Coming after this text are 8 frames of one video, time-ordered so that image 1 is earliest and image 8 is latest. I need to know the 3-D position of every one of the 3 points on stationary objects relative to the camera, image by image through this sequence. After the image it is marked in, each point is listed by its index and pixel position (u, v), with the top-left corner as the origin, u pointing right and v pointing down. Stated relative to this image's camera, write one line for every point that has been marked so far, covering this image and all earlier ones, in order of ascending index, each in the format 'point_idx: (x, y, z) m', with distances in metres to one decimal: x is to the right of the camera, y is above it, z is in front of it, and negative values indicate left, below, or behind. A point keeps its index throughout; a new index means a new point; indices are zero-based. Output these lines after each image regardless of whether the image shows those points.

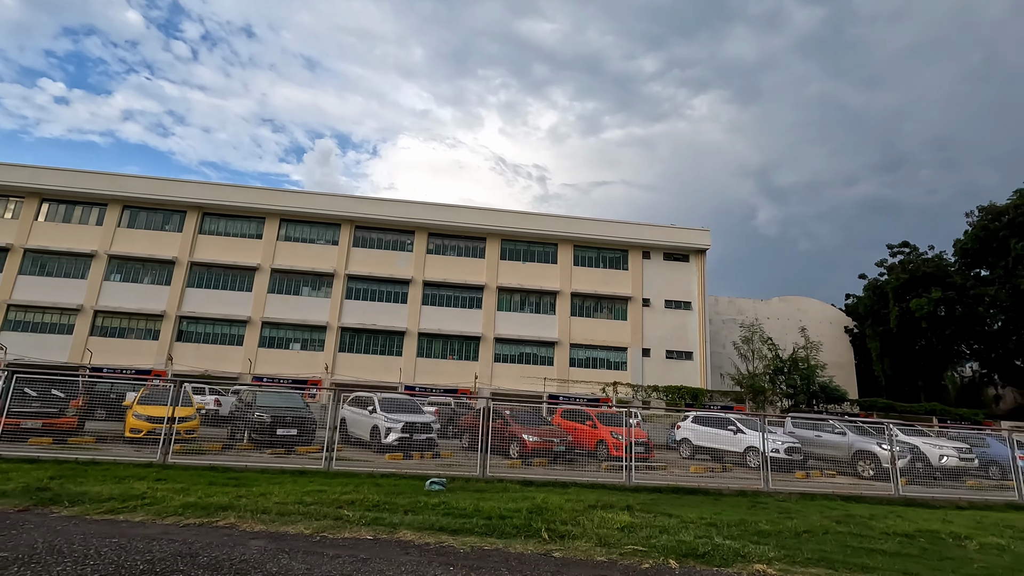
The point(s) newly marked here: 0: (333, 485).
0: (-2.4, -2.7, +7.2) m
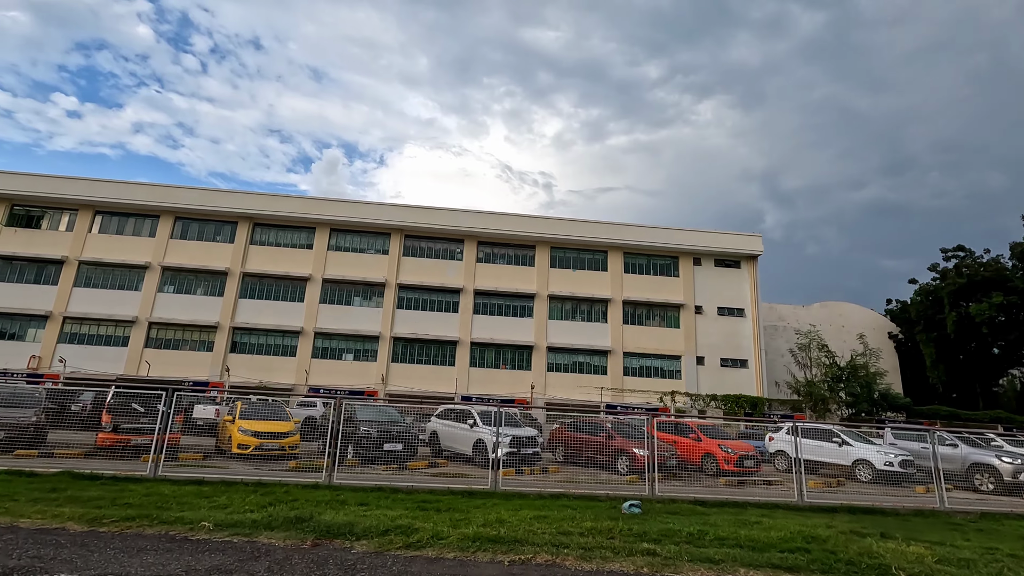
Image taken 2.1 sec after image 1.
0: (+0.3, -2.9, +6.9) m
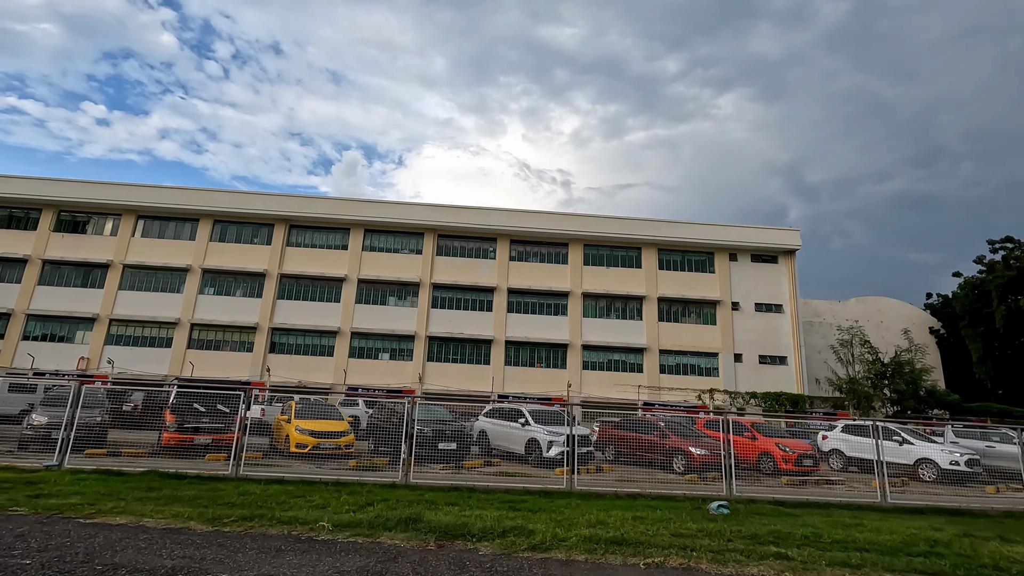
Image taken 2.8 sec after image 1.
0: (+1.4, -2.8, +6.8) m
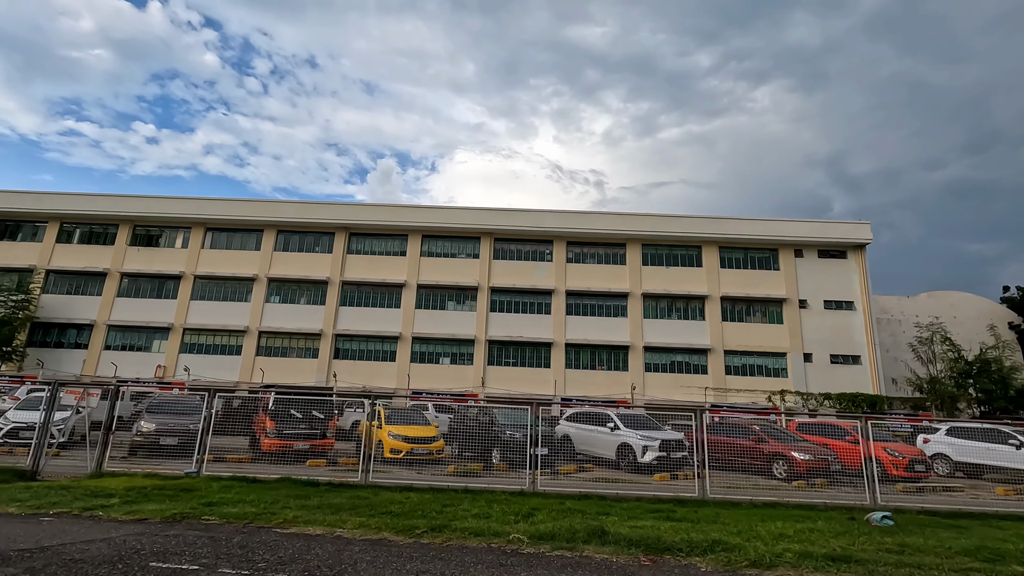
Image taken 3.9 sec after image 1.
0: (+3.3, -2.8, +6.5) m
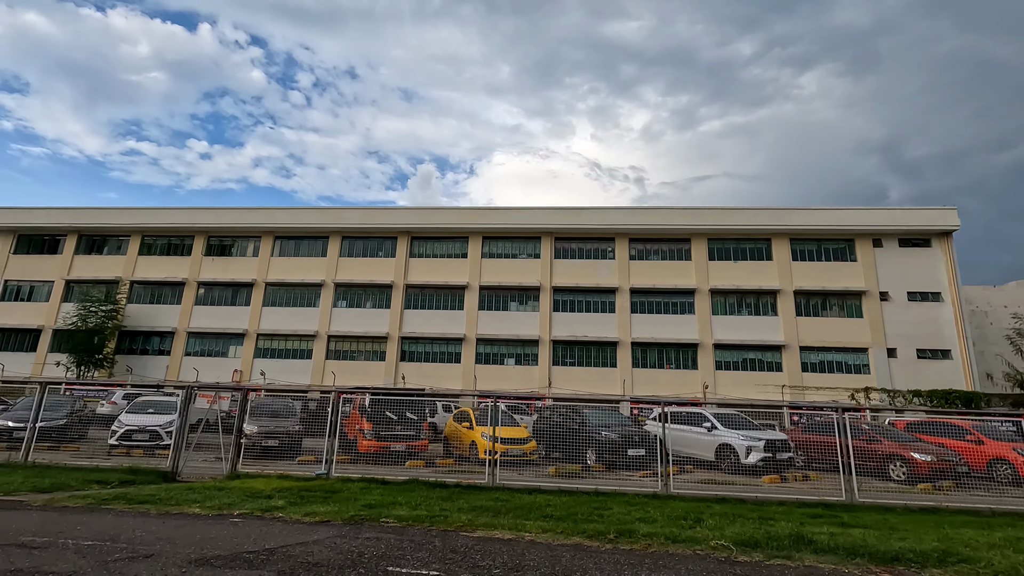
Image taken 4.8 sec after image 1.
0: (+5.0, -2.7, +5.9) m
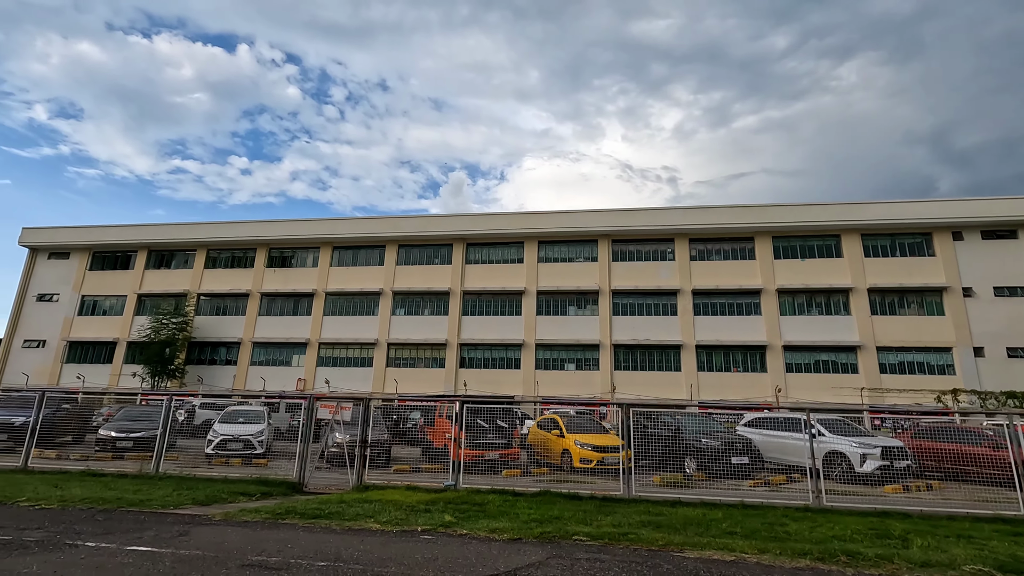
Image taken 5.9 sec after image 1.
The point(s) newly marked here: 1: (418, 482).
0: (+6.9, -2.6, +5.3) m
1: (-1.3, -3.8, +10.4) m
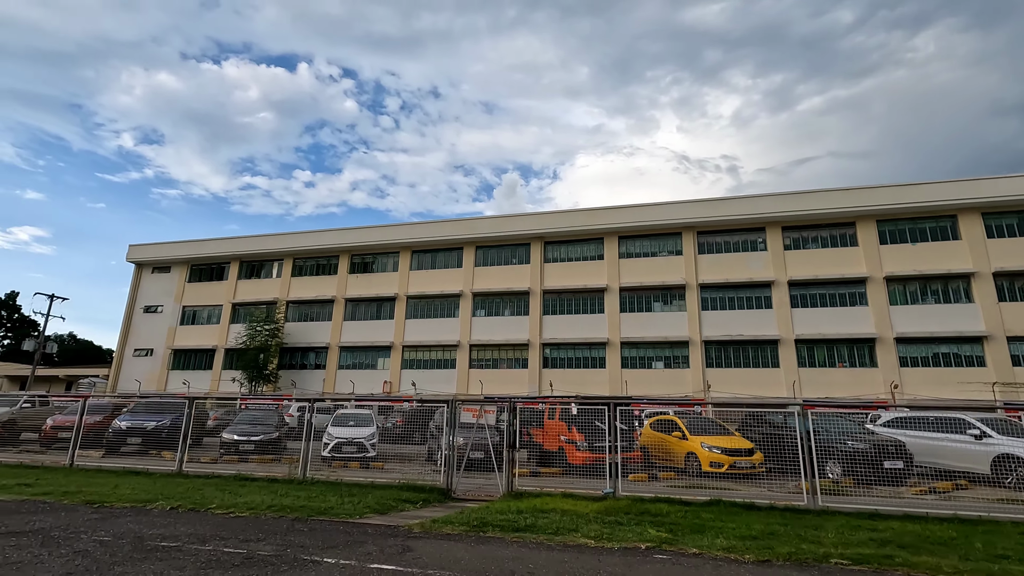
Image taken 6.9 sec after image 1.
0: (+8.8, -2.3, +4.1) m
1: (+1.3, -3.8, +9.9) m
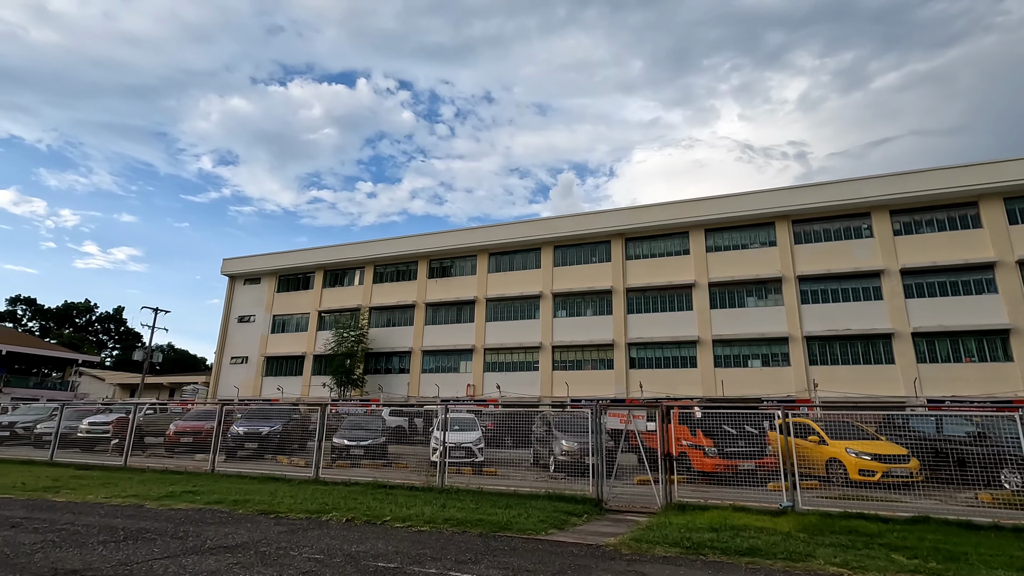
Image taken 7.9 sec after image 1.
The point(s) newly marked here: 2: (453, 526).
0: (+10.5, -1.9, +2.5) m
1: (+3.7, -3.7, +9.2) m
2: (-0.6, -2.4, +5.4) m
